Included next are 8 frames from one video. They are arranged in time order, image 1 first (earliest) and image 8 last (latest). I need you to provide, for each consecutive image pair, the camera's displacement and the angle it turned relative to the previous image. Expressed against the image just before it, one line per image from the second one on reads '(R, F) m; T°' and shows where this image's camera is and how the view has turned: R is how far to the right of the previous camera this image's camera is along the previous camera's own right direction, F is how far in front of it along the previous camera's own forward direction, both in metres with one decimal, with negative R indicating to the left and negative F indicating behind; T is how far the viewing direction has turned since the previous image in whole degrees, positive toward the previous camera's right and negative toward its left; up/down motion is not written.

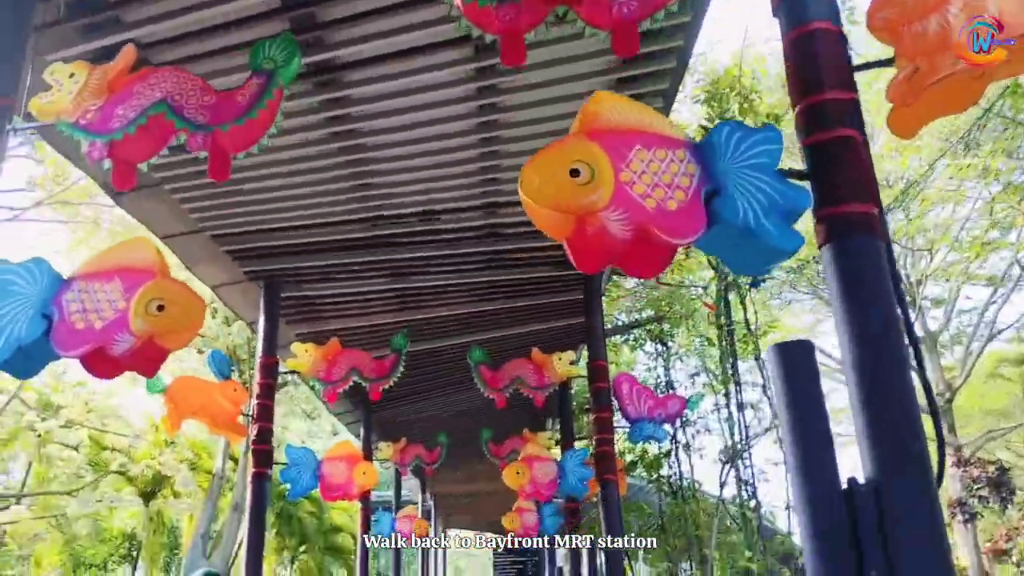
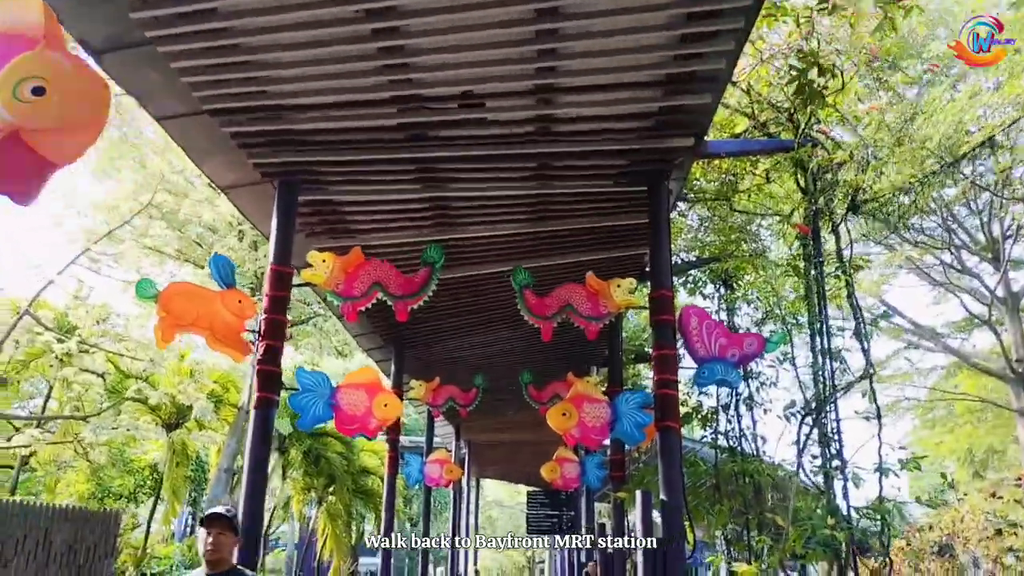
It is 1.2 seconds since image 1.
(-0.1, +0.9) m; -3°
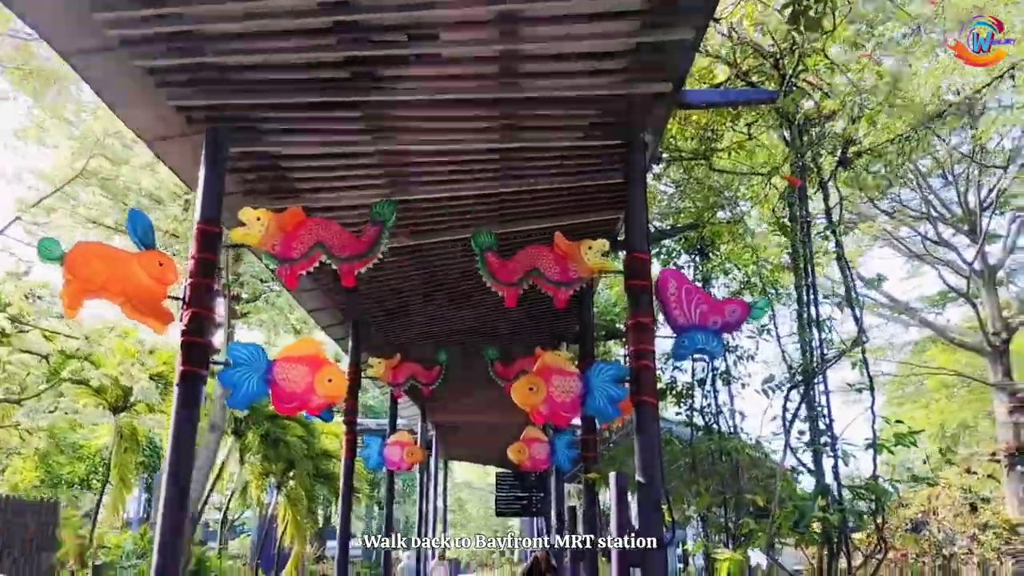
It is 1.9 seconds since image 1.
(+0.1, +0.5) m; +2°
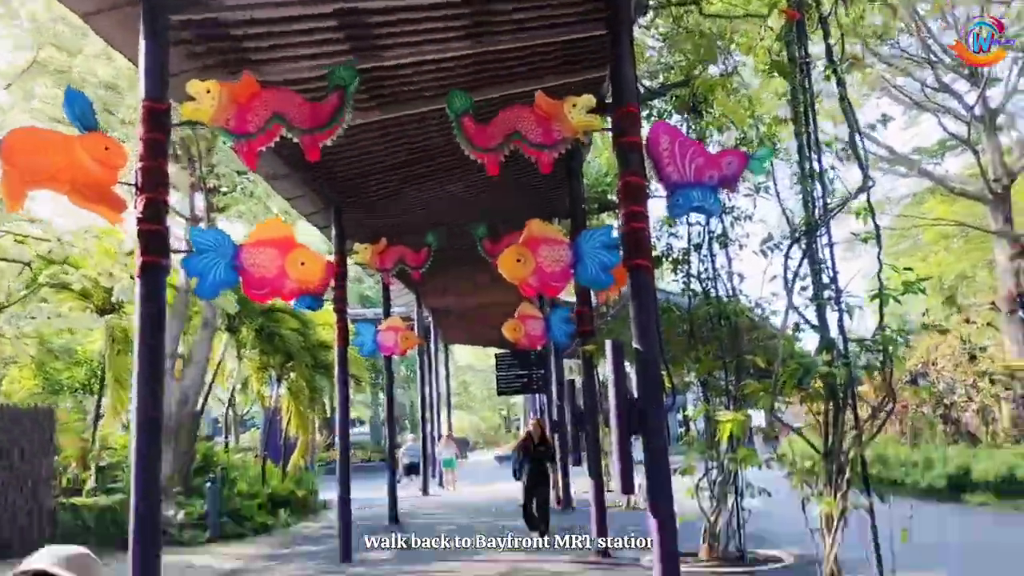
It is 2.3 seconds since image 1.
(+0.1, +0.3) m; 0°
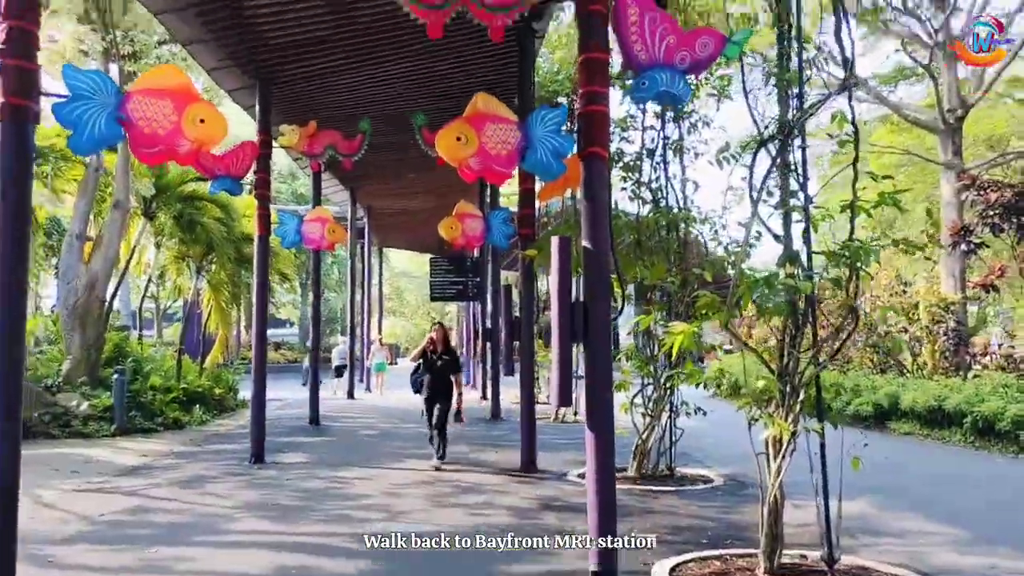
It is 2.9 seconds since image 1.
(0.0, +0.5) m; +4°
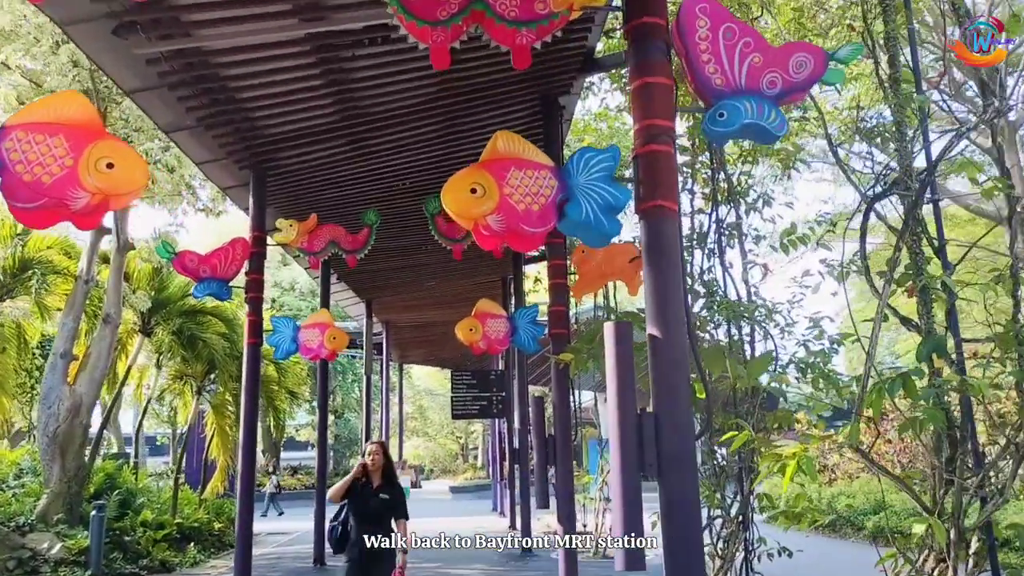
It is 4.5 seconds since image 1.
(0.0, +1.1) m; -2°
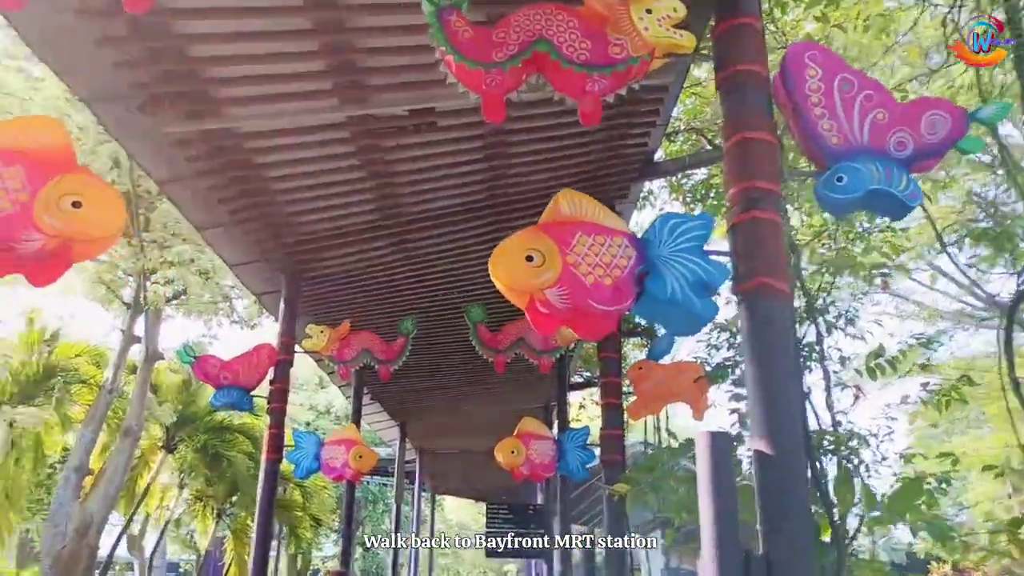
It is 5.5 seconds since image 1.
(-0.1, +0.6) m; -3°
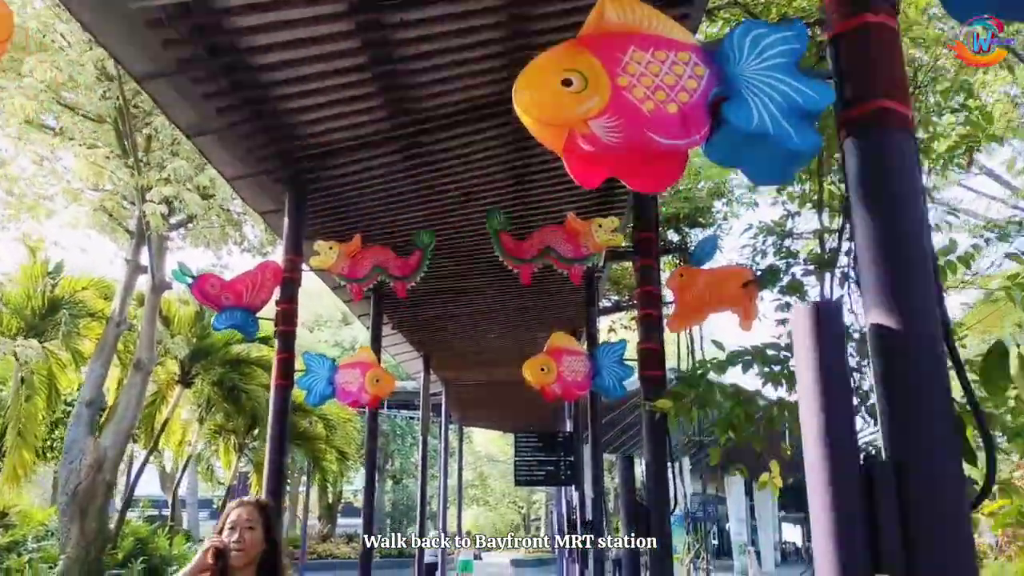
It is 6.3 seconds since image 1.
(0.0, +0.5) m; -1°
